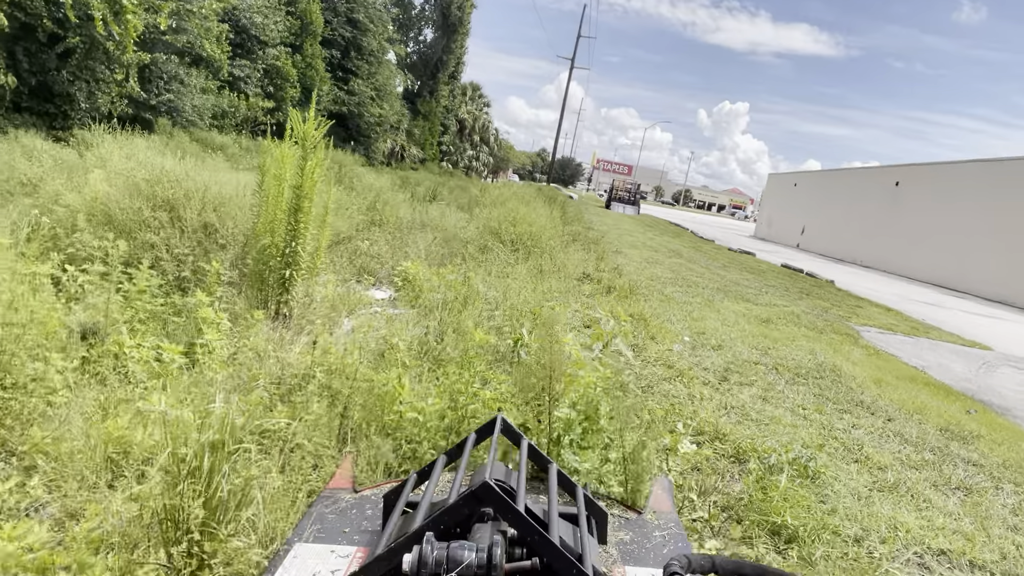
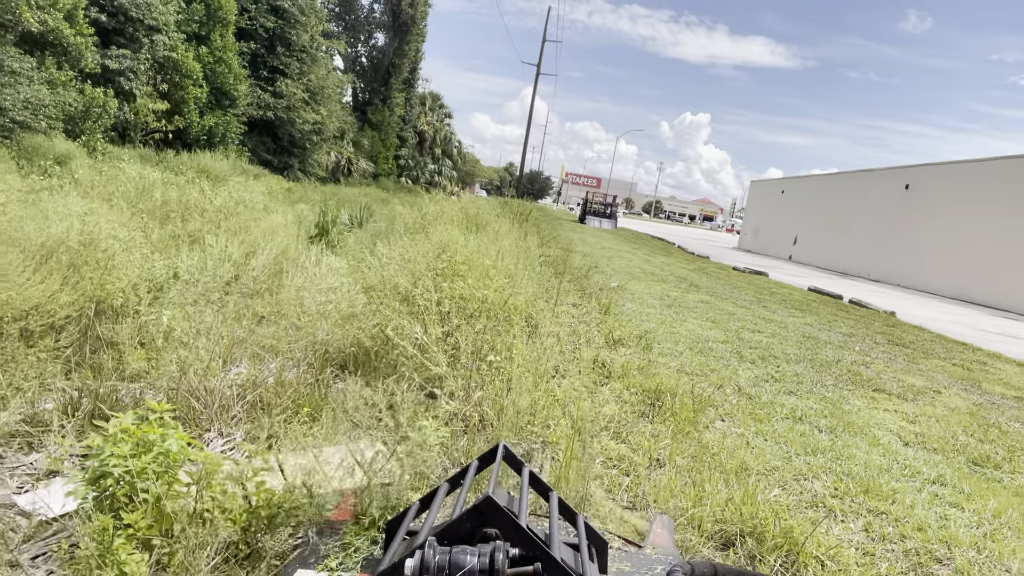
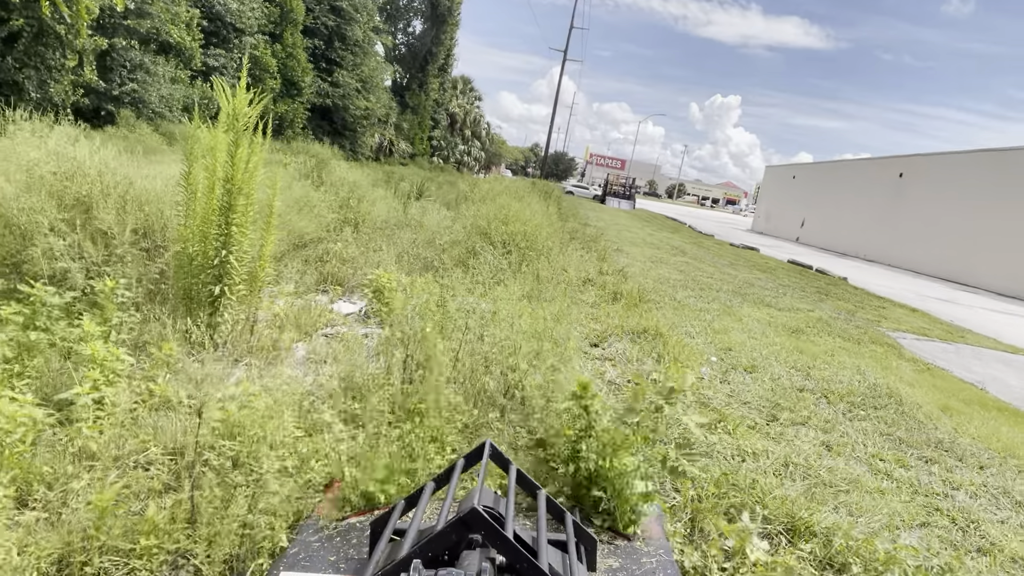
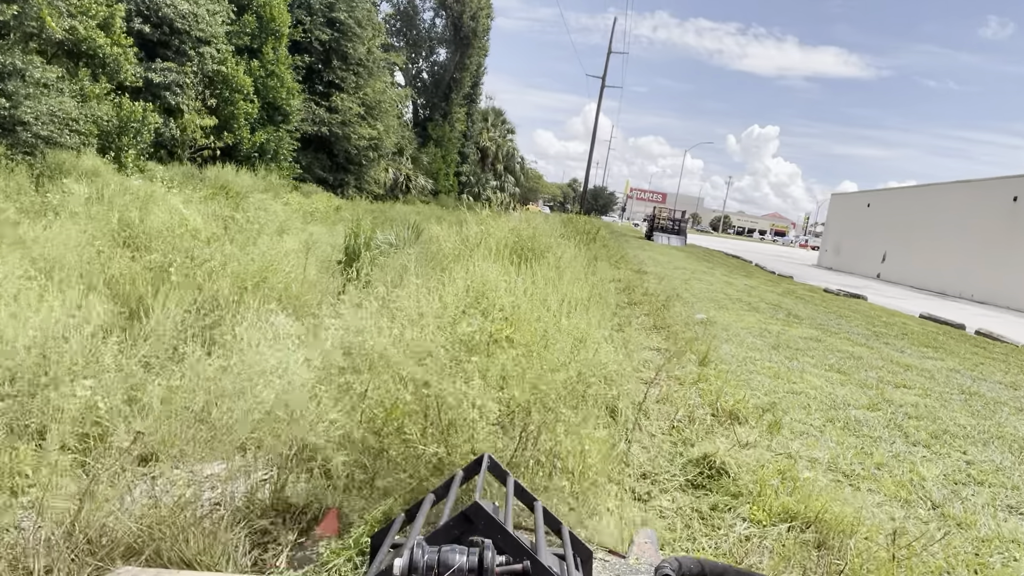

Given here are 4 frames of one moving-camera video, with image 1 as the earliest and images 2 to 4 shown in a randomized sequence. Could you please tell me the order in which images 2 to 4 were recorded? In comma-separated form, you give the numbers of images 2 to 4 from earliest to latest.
3, 2, 4
